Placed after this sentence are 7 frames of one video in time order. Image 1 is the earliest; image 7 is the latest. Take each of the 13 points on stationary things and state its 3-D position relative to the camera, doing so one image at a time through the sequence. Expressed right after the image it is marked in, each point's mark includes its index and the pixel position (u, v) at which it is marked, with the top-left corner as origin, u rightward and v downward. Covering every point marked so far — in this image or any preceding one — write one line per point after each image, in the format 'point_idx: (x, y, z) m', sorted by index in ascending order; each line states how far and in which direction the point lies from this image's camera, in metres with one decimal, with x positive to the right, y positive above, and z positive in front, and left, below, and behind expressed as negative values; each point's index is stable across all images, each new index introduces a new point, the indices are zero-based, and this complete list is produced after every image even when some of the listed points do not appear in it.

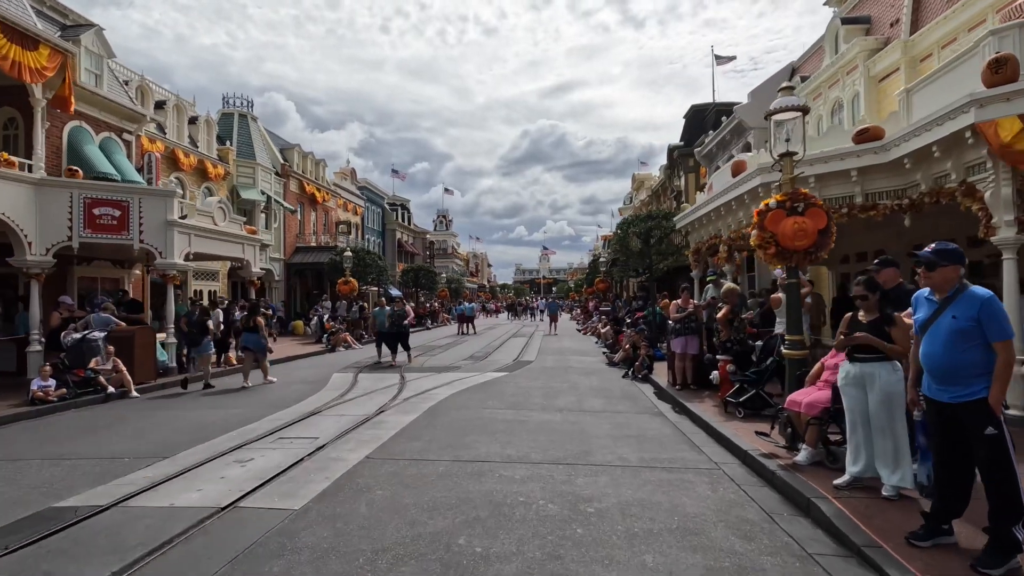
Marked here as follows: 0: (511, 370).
0: (0.0, -2.2, +14.5) m
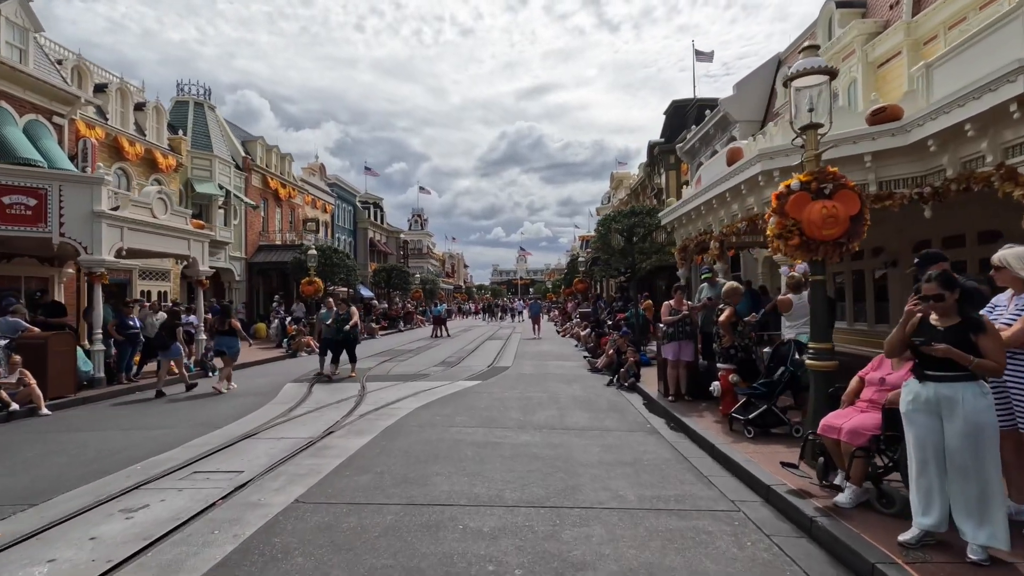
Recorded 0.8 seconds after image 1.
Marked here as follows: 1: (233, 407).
0: (-0.7, -2.2, +13.3) m
1: (-5.1, -2.1, +9.8) m
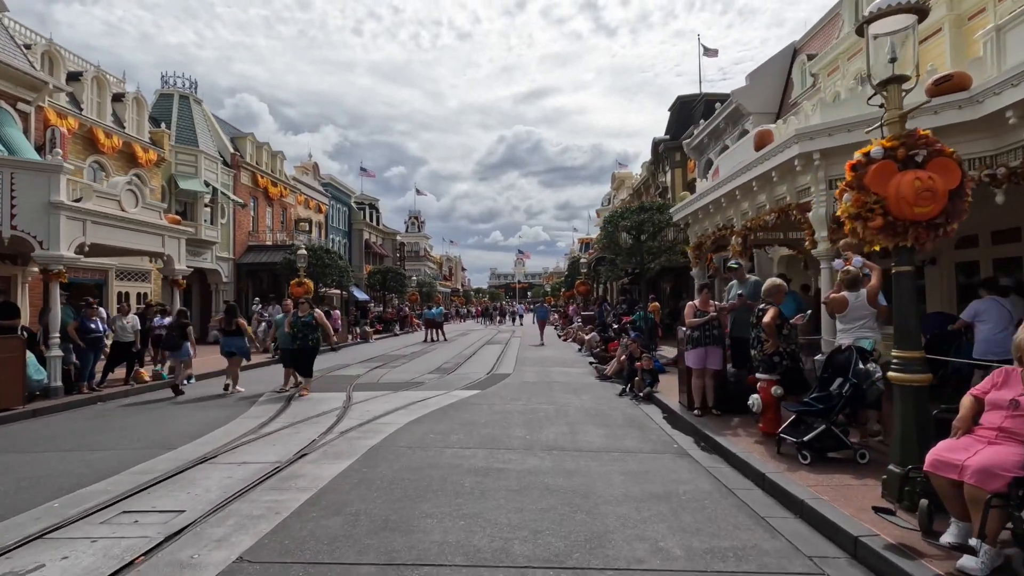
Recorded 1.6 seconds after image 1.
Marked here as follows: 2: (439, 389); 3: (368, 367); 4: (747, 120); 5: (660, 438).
0: (-0.6, -2.2, +12.1) m
1: (-5.0, -2.1, +8.6) m
2: (-1.6, -2.2, +11.7) m
3: (-4.4, -2.4, +16.1) m
4: (+8.6, +6.1, +19.5) m
5: (+2.0, -2.1, +7.3) m
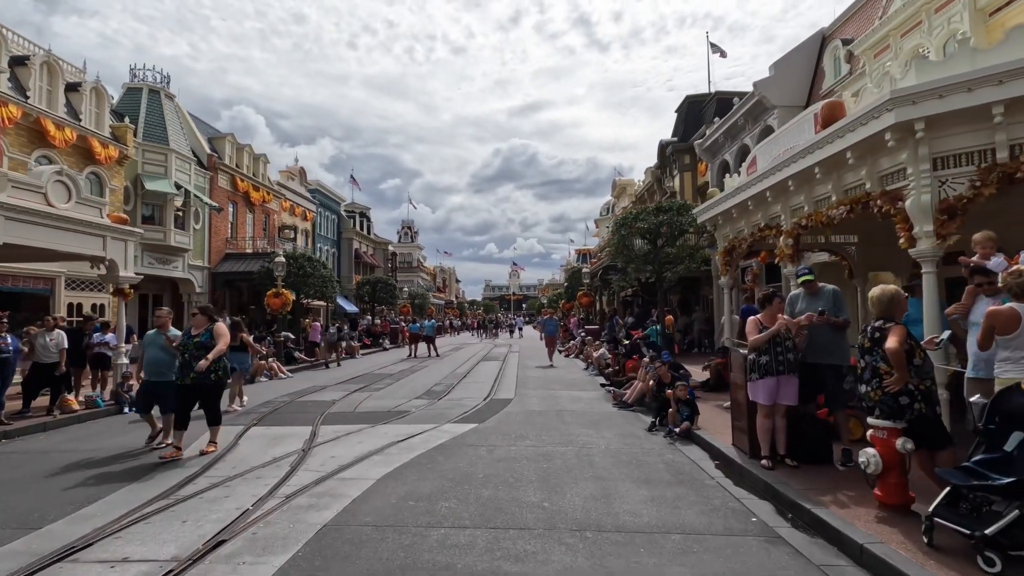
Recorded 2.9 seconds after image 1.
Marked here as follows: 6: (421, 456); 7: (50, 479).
0: (-0.6, -2.4, +10.0) m
1: (-4.9, -2.2, +6.5) m
2: (-1.5, -2.4, +9.6) m
3: (-4.4, -2.7, +14.0) m
4: (+8.6, +5.7, +17.7) m
5: (+2.2, -2.2, +5.3) m
6: (-1.2, -2.2, +7.1) m
7: (-5.4, -2.2, +6.2) m
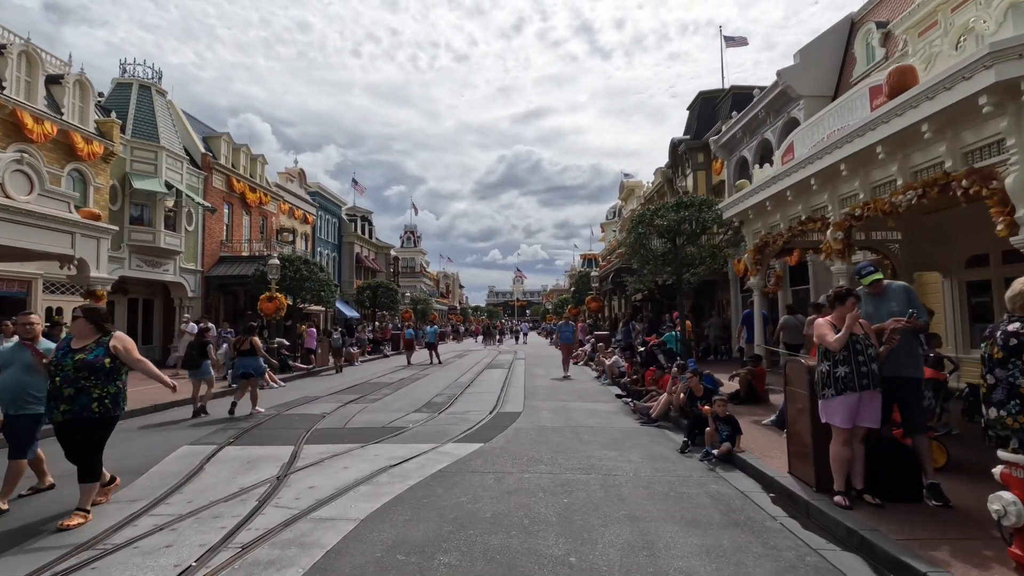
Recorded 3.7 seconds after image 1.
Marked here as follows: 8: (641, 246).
0: (-0.4, -2.4, +8.9) m
1: (-4.8, -2.2, +5.3) m
2: (-1.4, -2.4, +8.5) m
3: (-4.2, -2.7, +12.8) m
4: (+8.8, +5.7, +16.6) m
5: (+2.3, -2.1, +4.1) m
6: (-1.1, -2.2, +6.0) m
7: (-5.2, -2.2, +5.1) m
8: (+3.5, +1.1, +14.3) m
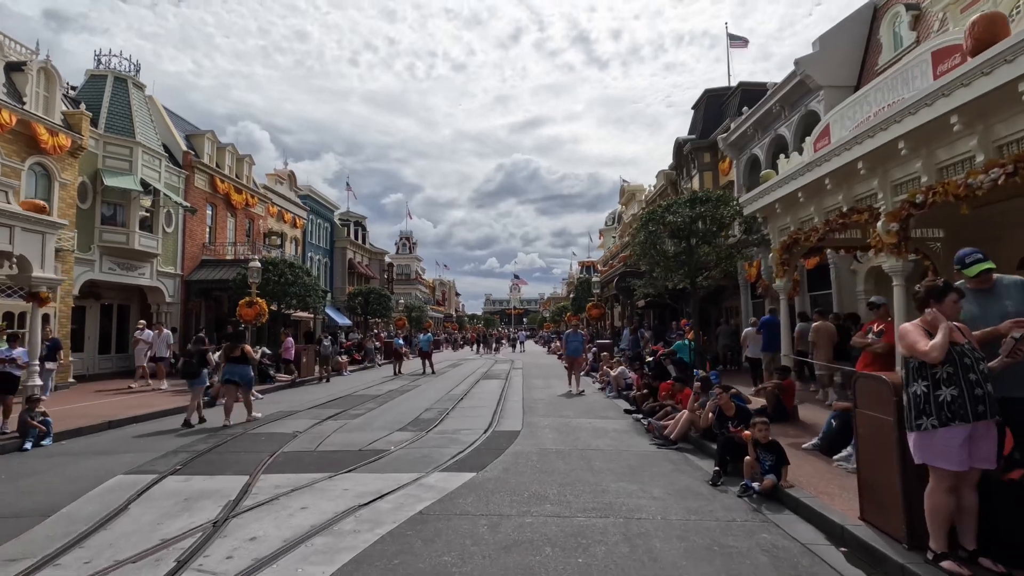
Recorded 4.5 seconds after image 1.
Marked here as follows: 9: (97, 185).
0: (-0.4, -2.4, +7.6) m
1: (-4.8, -2.1, +4.0) m
2: (-1.4, -2.4, +7.2) m
3: (-4.2, -2.8, +11.5) m
4: (+8.7, +5.5, +15.4) m
5: (+2.3, -2.1, +2.8) m
6: (-1.1, -2.2, +4.7) m
7: (-5.2, -2.1, +3.8) m
8: (+3.4, +1.0, +13.1) m
9: (-14.9, +3.7, +19.2) m
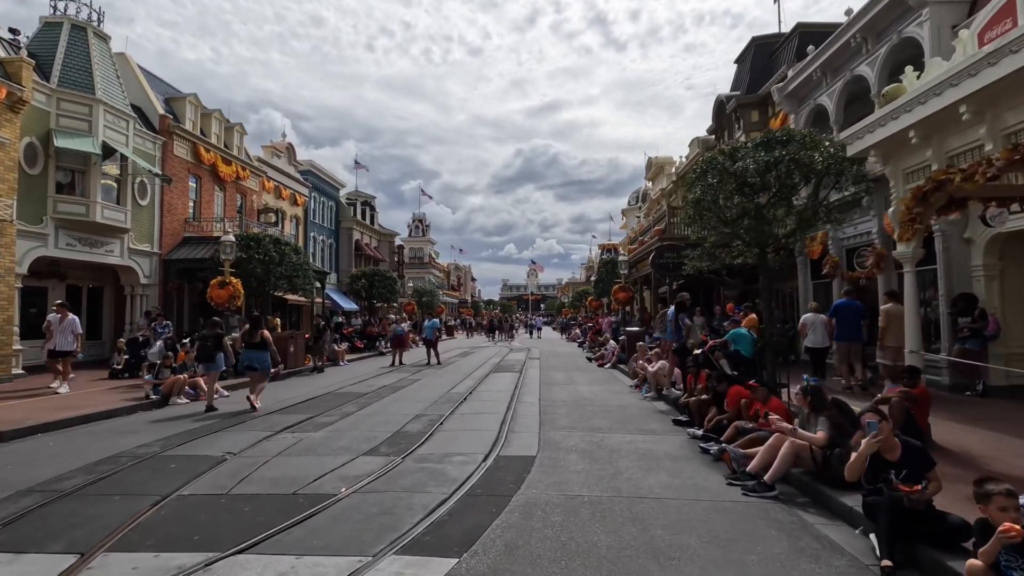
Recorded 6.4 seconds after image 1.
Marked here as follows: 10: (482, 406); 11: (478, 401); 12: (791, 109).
0: (-0.4, -2.1, +4.8) m
1: (-4.8, -1.9, +1.3) m
2: (-1.3, -2.0, +4.4) m
3: (-4.0, -2.3, +8.8) m
4: (+9.0, +6.1, +12.1) m
5: (+2.2, -1.8, -0.1) m
6: (-1.1, -1.9, +1.9) m
7: (-5.3, -1.9, +1.1) m
8: (+3.7, +1.5, +10.1) m
9: (-14.5, +4.4, +16.6) m
10: (-0.7, -2.3, +10.4) m
11: (-0.7, -2.4, +11.3) m
12: (+9.1, +5.8, +17.3) m
